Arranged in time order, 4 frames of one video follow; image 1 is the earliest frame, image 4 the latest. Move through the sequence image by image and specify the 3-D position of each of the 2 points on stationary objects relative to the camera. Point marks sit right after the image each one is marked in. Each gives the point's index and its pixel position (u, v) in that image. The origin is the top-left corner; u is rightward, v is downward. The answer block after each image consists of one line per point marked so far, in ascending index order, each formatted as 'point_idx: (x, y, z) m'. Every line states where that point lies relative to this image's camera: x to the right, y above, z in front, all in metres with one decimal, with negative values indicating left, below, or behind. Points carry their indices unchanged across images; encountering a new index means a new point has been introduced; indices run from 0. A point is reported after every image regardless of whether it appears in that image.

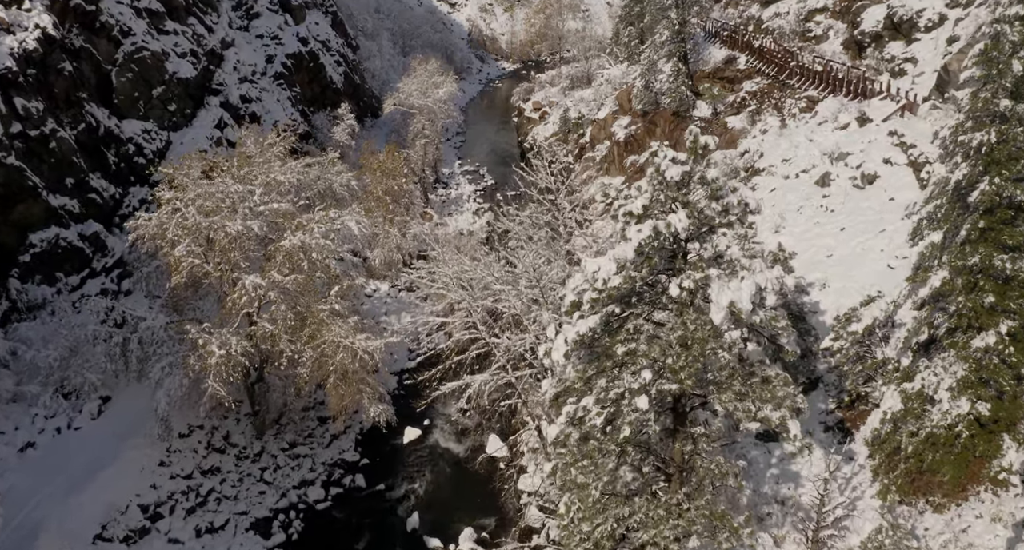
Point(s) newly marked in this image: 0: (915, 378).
0: (+9.8, -2.5, +17.2) m
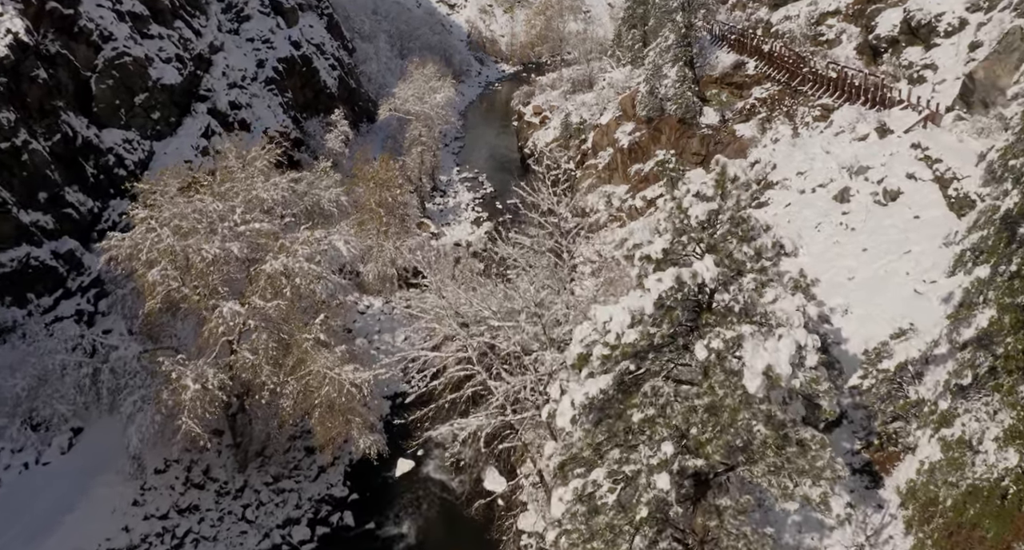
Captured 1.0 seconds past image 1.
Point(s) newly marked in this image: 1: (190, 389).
0: (+9.7, -3.3, +15.6) m
1: (-9.0, -3.2, +19.8) m
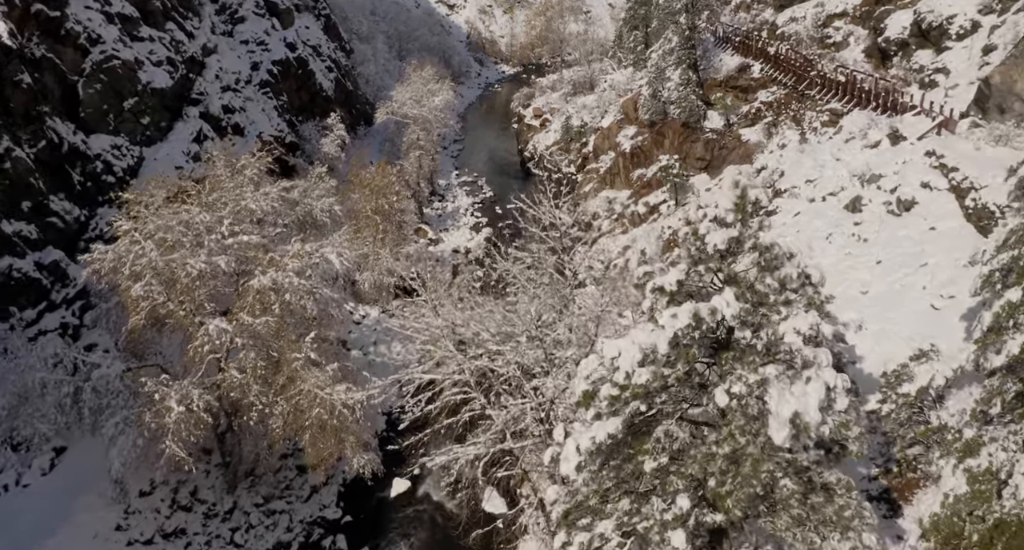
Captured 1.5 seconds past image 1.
0: (+9.7, -3.7, +14.7) m
1: (-9.0, -3.6, +18.9) m
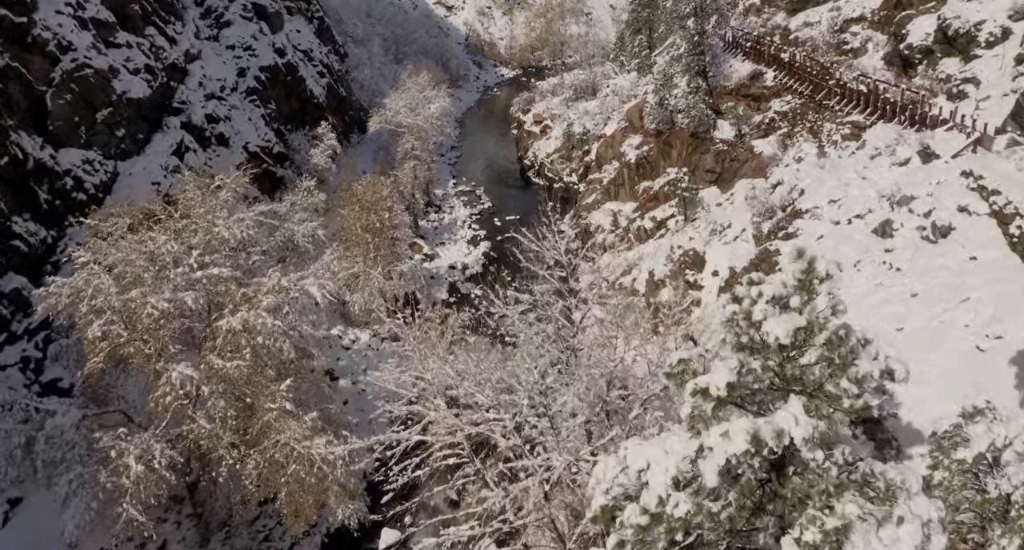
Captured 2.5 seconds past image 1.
0: (+9.7, -4.7, +12.7) m
1: (-9.0, -4.6, +16.8) m
